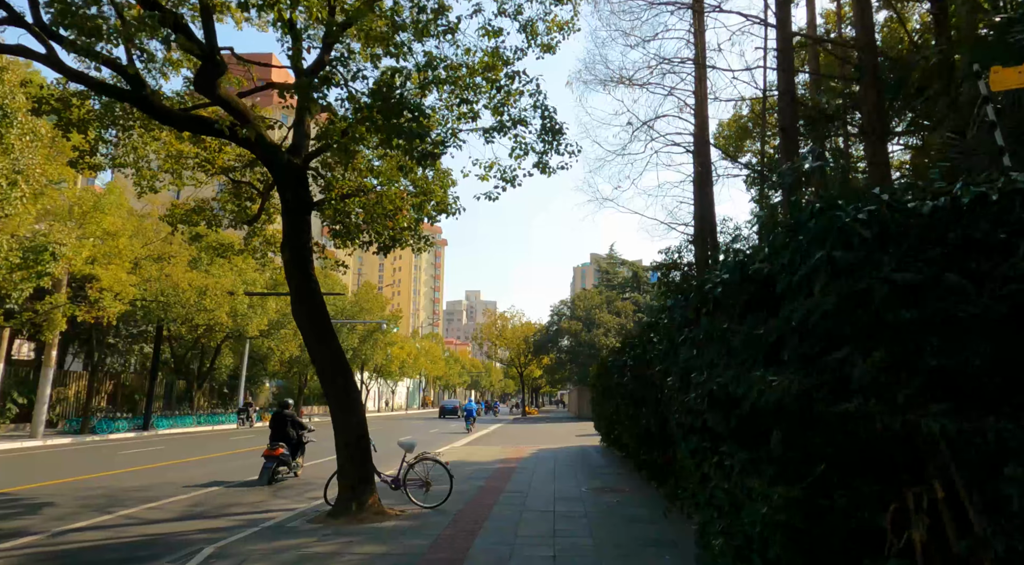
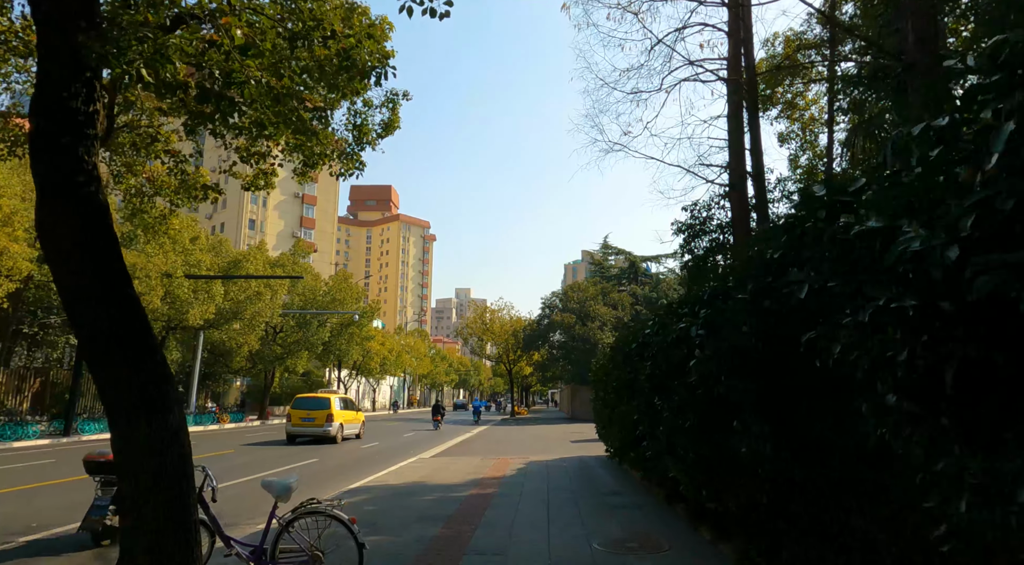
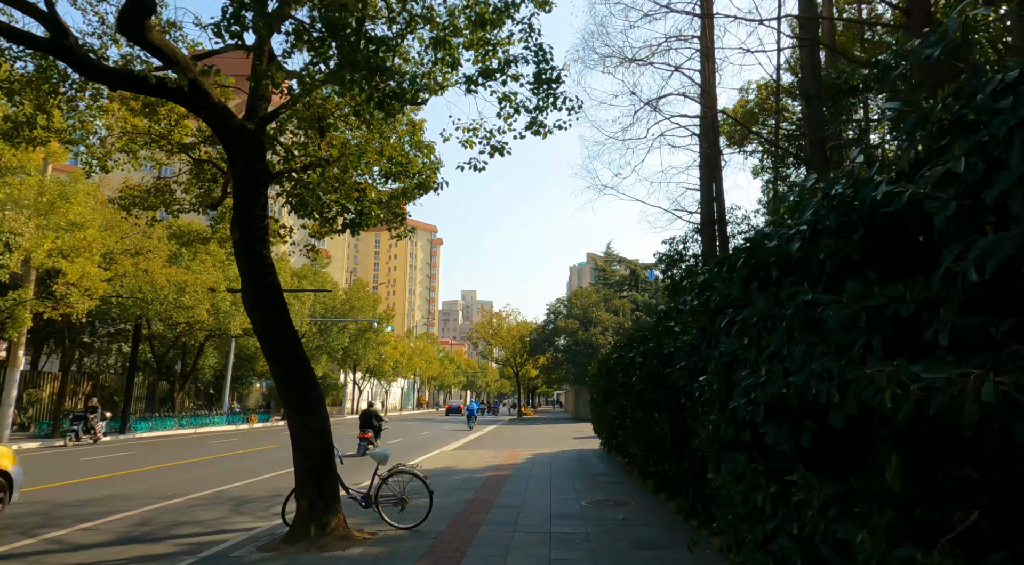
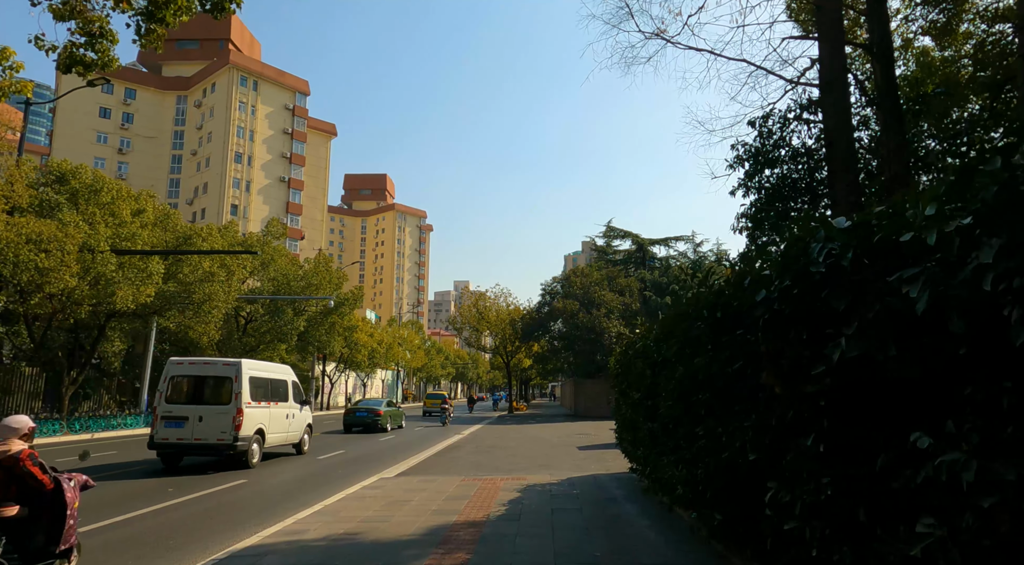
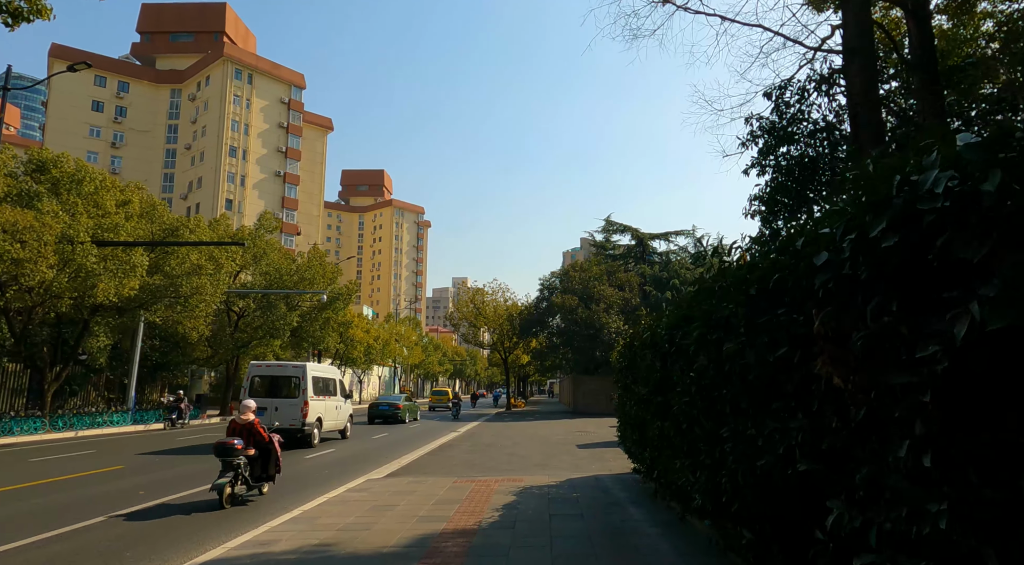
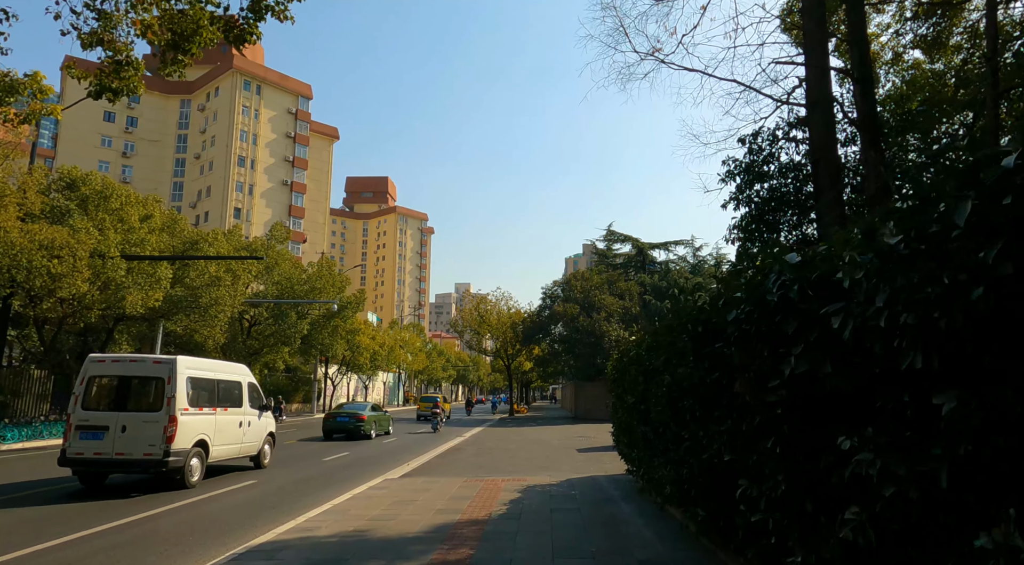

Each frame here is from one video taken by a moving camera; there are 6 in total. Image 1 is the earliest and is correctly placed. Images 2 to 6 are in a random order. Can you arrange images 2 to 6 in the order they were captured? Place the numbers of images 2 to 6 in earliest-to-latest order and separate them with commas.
3, 2, 6, 4, 5
